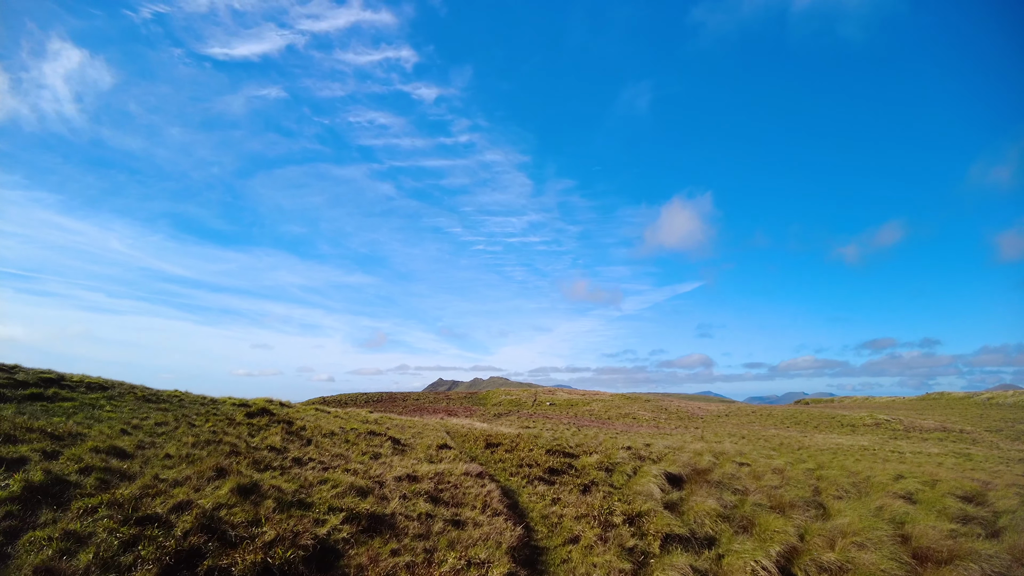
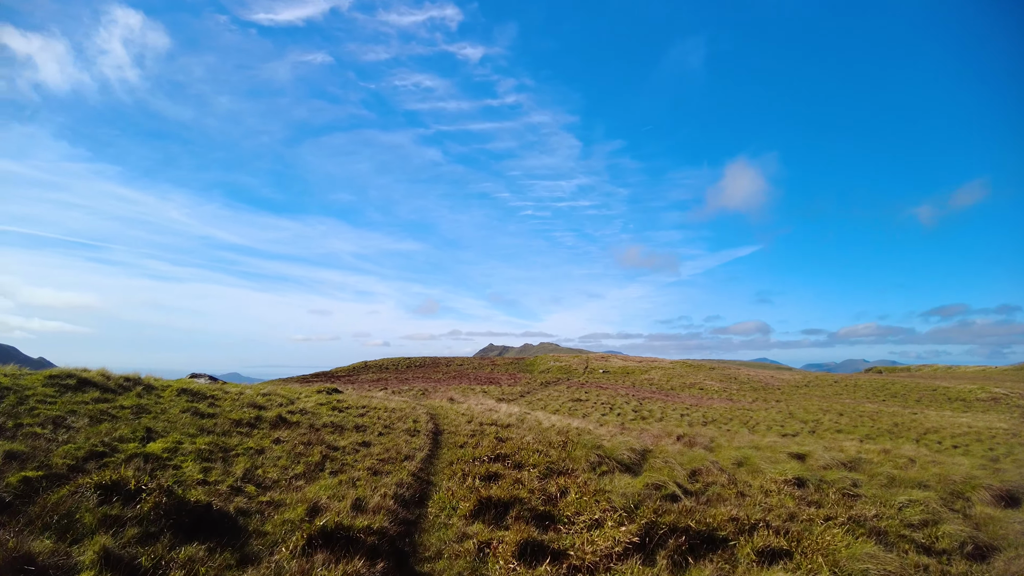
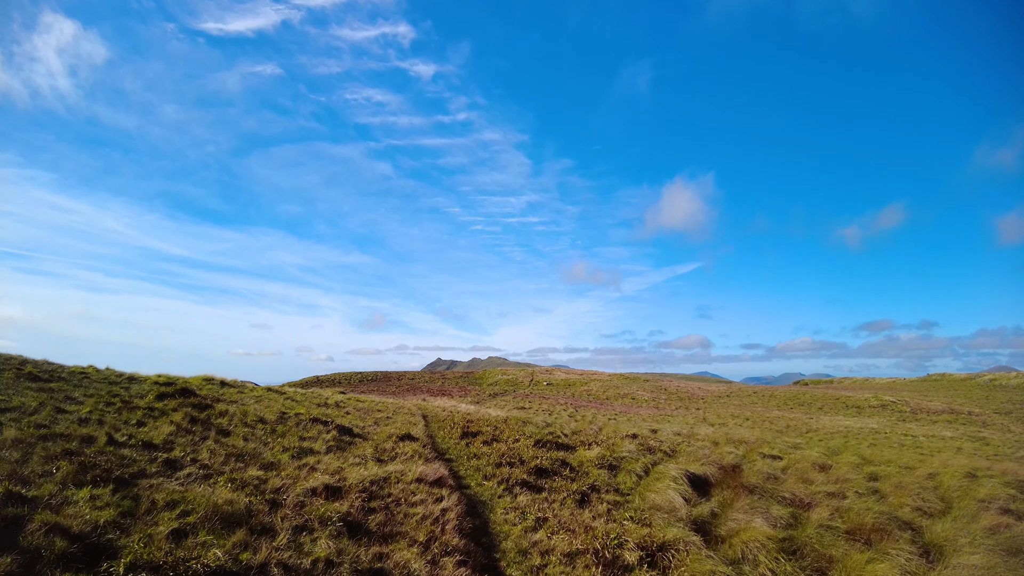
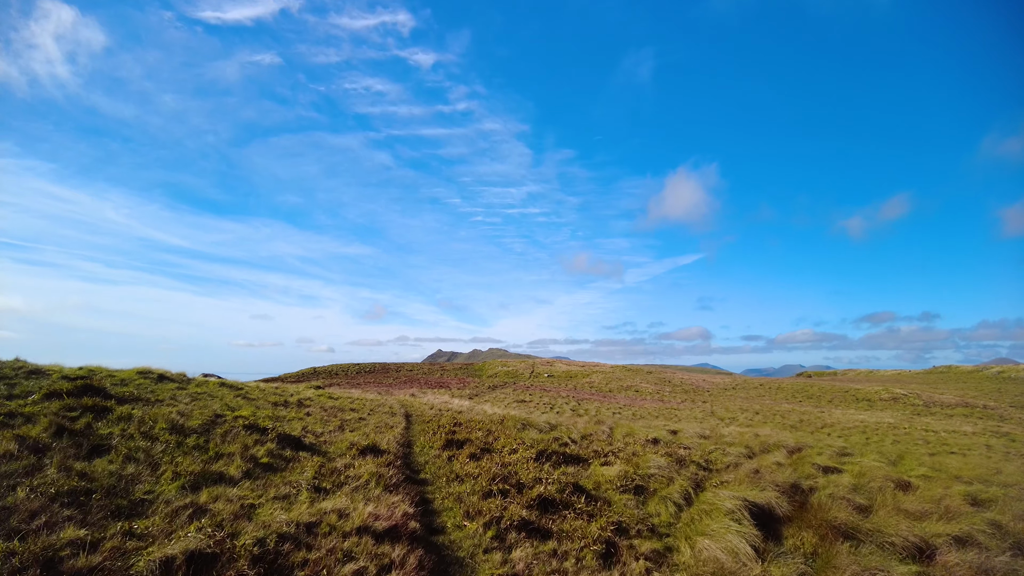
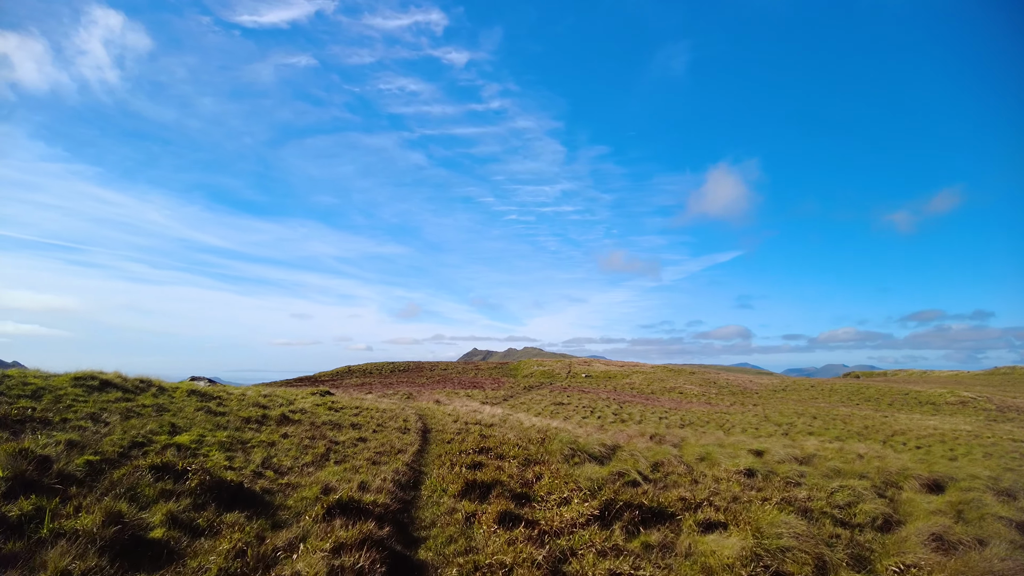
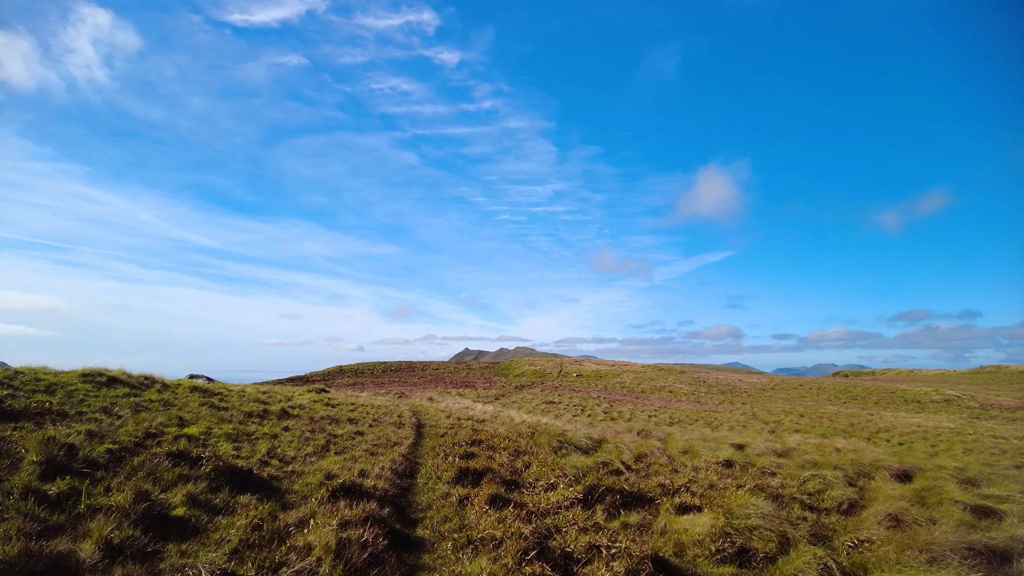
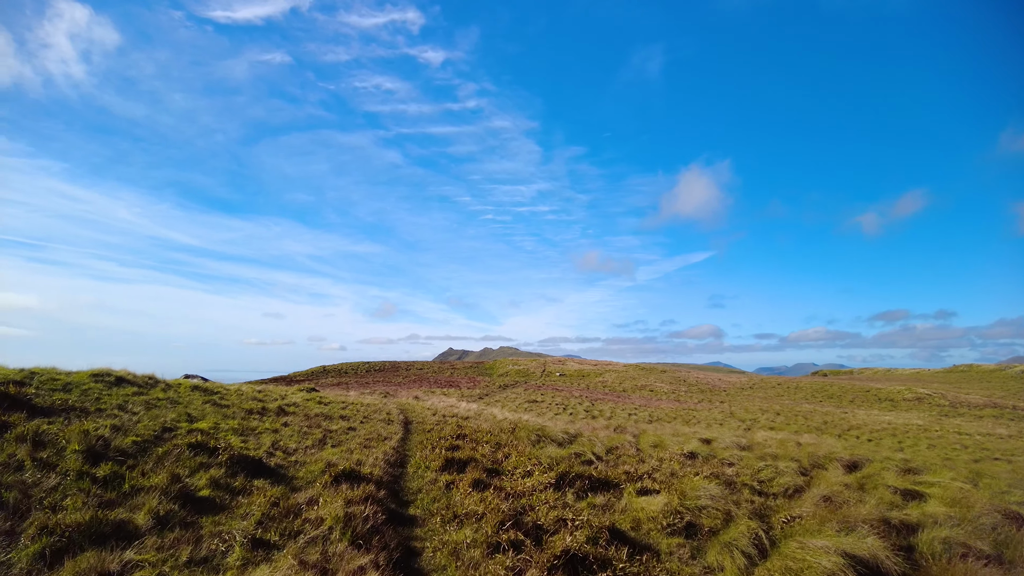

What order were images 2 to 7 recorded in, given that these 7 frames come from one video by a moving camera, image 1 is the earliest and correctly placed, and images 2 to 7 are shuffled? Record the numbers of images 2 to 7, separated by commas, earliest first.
3, 4, 7, 6, 5, 2
